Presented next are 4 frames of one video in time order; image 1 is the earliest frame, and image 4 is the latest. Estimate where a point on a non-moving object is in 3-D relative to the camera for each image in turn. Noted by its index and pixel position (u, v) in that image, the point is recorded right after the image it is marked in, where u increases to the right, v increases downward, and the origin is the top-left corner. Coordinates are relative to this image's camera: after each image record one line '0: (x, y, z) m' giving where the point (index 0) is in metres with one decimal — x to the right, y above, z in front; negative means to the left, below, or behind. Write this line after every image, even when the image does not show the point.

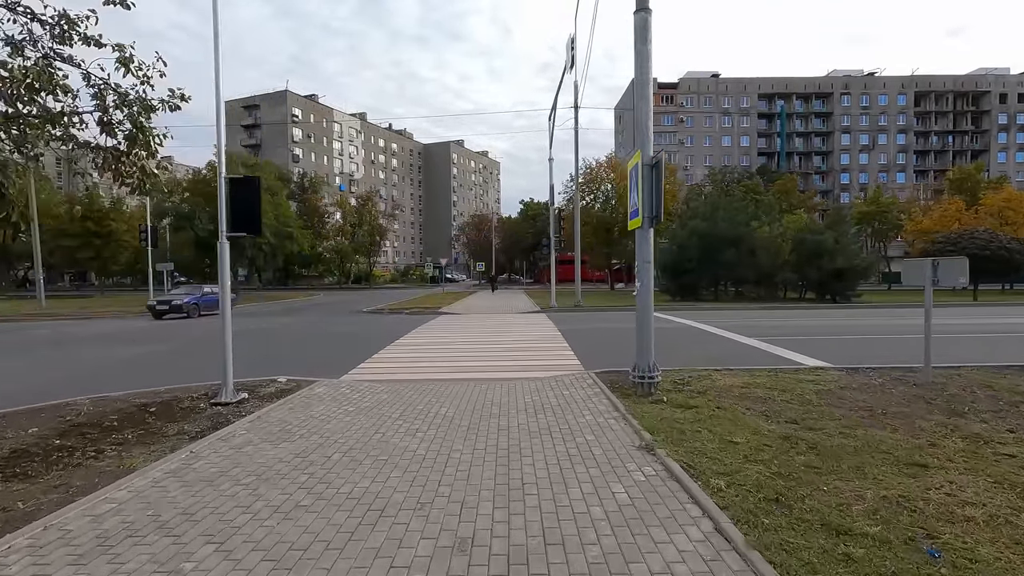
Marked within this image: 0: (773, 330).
0: (+8.5, -1.3, +17.2) m
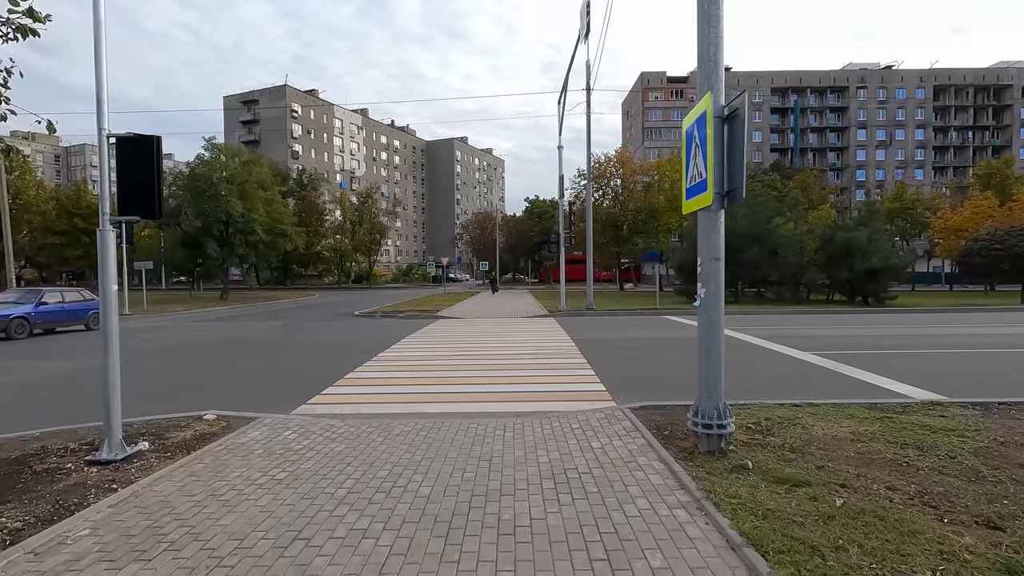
0: (+8.6, -1.3, +14.9) m
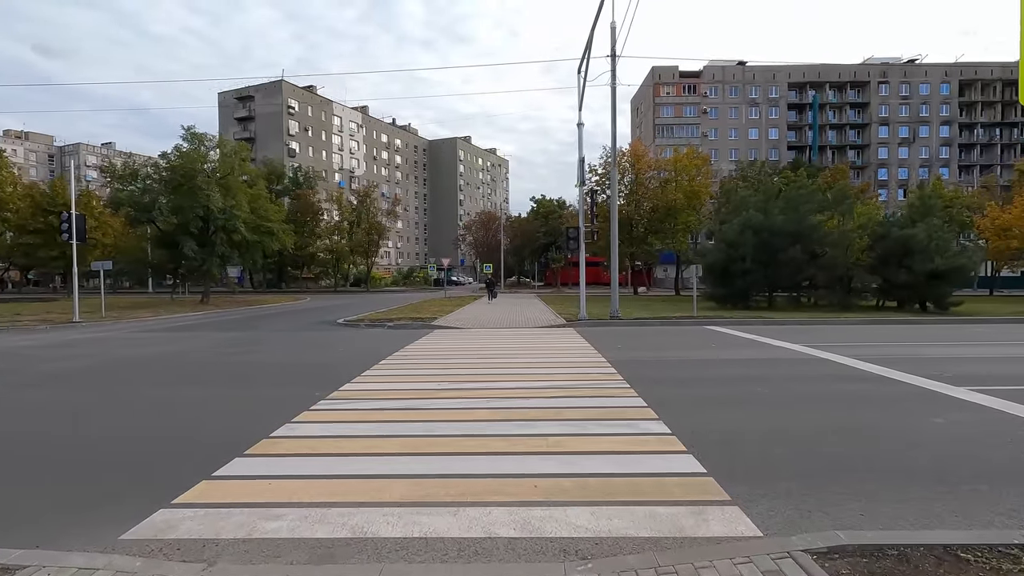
0: (+9.0, -1.5, +11.2) m
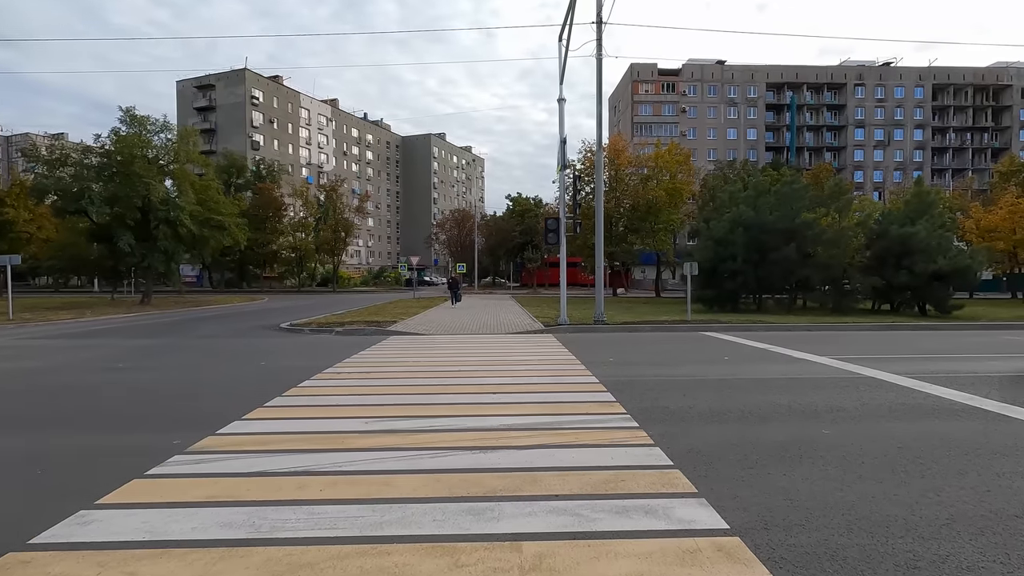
0: (+8.4, -1.5, +9.1) m
